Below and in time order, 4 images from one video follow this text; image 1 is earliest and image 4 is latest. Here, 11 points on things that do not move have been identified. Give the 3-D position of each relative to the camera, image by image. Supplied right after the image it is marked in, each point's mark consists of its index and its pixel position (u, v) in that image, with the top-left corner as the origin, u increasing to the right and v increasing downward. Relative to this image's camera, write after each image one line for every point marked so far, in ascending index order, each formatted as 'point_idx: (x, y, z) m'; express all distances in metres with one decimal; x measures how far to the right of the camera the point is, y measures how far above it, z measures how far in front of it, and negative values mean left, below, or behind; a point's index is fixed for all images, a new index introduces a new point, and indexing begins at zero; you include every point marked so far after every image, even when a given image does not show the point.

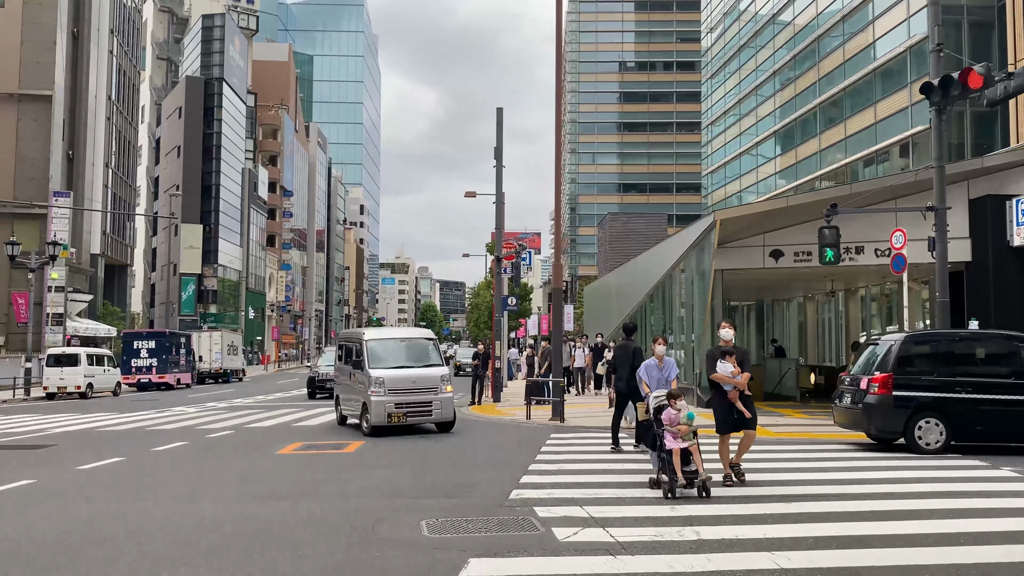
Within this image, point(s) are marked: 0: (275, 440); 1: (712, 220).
0: (-3.8, -2.5, +13.5) m
1: (+4.4, +1.5, +18.2) m
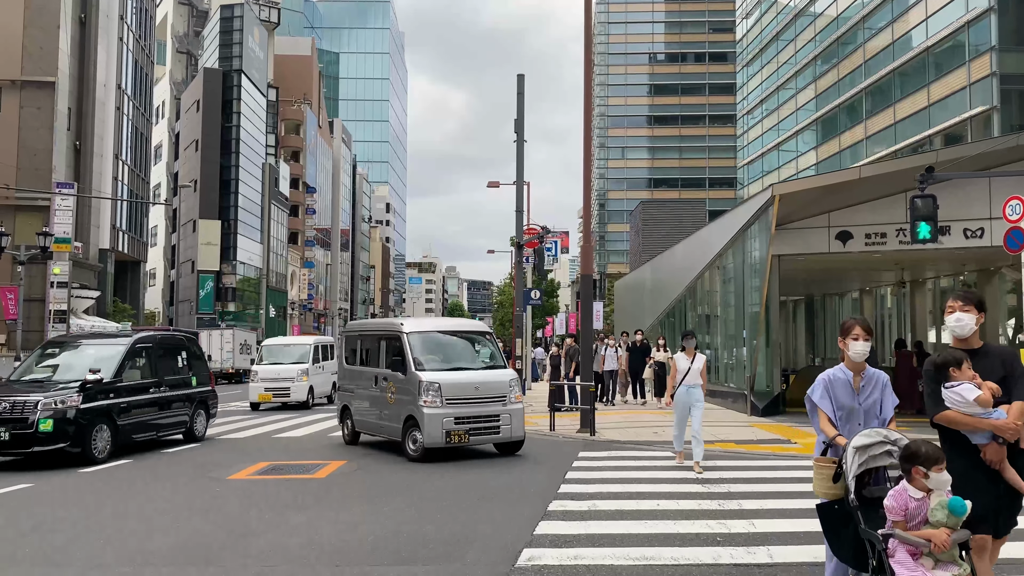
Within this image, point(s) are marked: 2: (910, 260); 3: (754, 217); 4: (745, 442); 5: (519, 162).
0: (-3.6, -2.3, +11.0) m
1: (+4.8, +1.7, +15.5) m
2: (+9.2, +0.7, +19.9) m
3: (+4.9, +1.4, +17.3) m
4: (+3.3, -2.2, +12.0) m
5: (+0.2, +2.8, +19.0) m
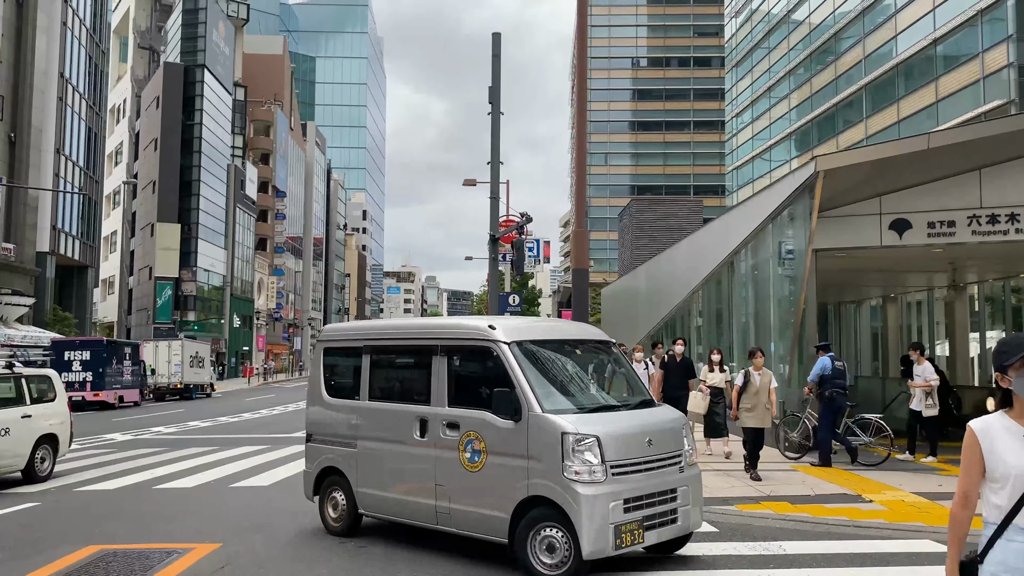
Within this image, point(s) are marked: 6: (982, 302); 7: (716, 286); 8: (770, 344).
0: (-3.9, -2.2, +7.5) m
1: (+4.4, +1.7, +12.3) m
2: (+8.7, +0.6, +16.7) m
3: (+4.5, +1.4, +14.0) m
4: (+3.0, -2.2, +8.7) m
5: (-0.3, +2.8, +15.6) m
6: (+11.0, -0.3, +19.9) m
7: (+4.7, 0.0, +19.5) m
8: (+4.4, -1.0, +14.6) m
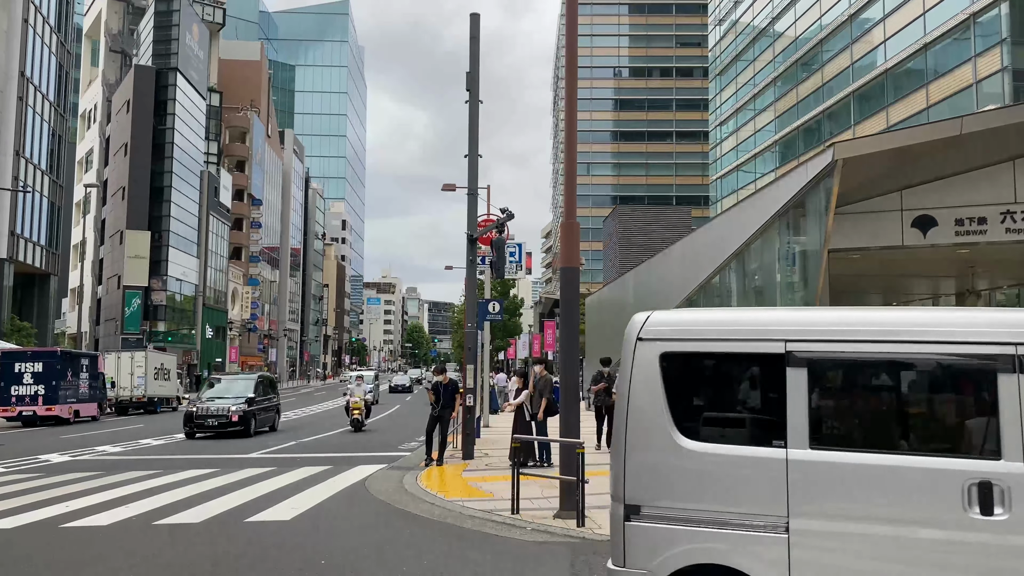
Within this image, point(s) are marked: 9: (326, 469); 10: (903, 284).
0: (-4.1, -2.2, +5.9) m
1: (+4.1, +1.7, +10.9) m
2: (+8.4, +0.5, +15.4) m
3: (+4.1, +1.3, +12.7) m
4: (+2.8, -2.2, +7.2) m
5: (-0.7, +2.7, +14.2) m
6: (+10.6, -0.5, +18.6) m
7: (+4.2, -0.1, +18.1) m
8: (+4.1, -1.0, +13.2) m
9: (-2.9, -2.8, +13.3) m
10: (+8.8, +0.1, +19.0) m
